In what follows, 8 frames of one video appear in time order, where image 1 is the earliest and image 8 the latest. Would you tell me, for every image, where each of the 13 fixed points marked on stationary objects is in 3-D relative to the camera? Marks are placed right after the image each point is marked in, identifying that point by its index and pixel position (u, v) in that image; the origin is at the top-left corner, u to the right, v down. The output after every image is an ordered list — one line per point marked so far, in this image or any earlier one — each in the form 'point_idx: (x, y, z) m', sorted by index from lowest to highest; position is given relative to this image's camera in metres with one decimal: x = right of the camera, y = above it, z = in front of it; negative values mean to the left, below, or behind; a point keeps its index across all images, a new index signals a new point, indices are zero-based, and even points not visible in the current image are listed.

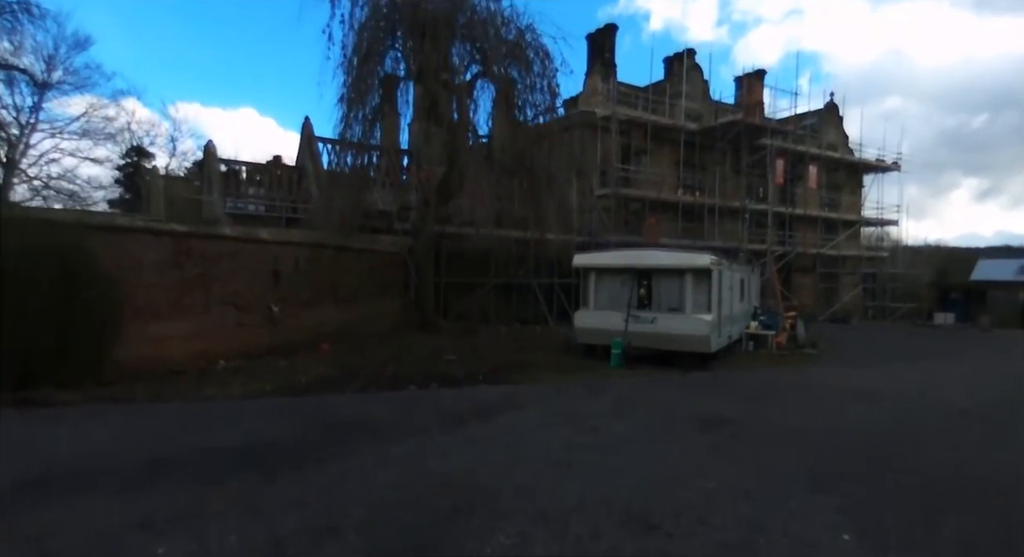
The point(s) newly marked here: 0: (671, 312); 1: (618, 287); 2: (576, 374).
0: (+3.1, -0.7, +10.4) m
1: (+2.2, -0.2, +10.9) m
2: (+1.2, -1.7, +9.5) m
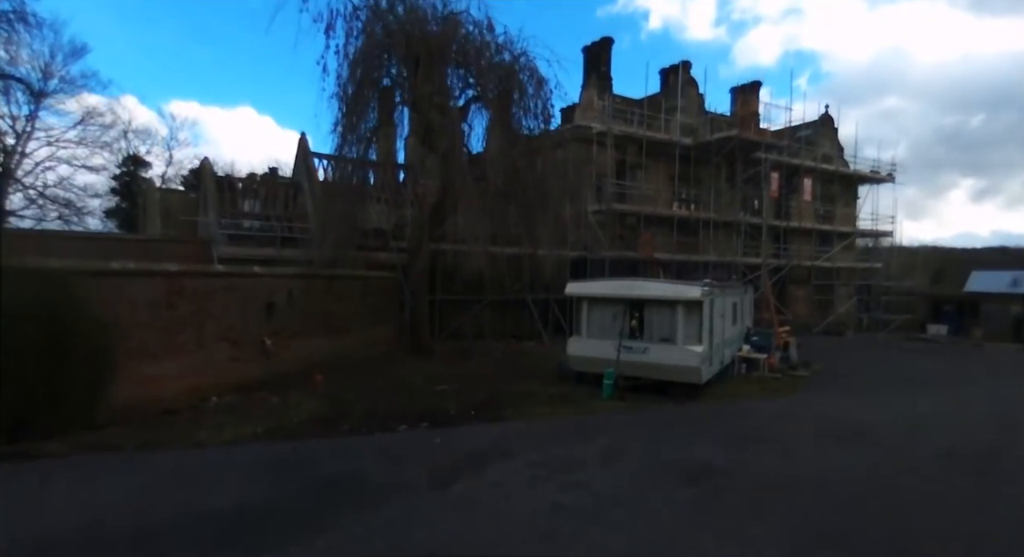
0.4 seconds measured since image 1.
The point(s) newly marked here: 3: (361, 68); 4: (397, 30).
0: (+3.0, -1.3, +10.5) m
1: (+2.1, -0.8, +10.9) m
2: (+1.0, -2.3, +9.6) m
3: (-3.9, +5.2, +13.9) m
4: (-3.0, +6.2, +13.8) m
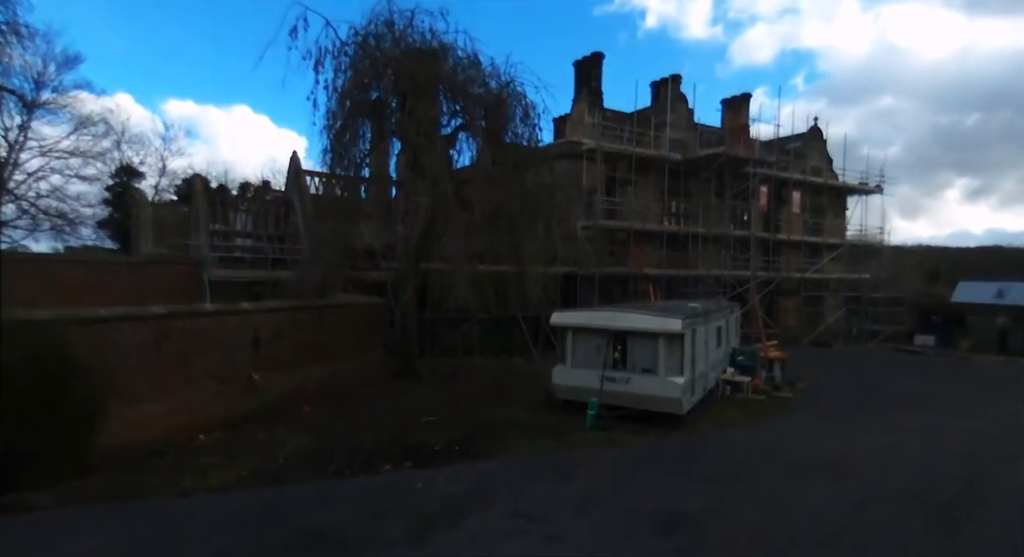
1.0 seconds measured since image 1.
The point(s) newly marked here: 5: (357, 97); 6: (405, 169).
0: (+2.7, -1.9, +10.7) m
1: (+1.8, -1.4, +11.1) m
2: (+0.7, -3.0, +9.8) m
3: (-4.3, +4.6, +14.0) m
4: (-3.3, +5.6, +14.0) m
5: (-4.1, +4.8, +14.0) m
6: (-2.9, +2.8, +14.0) m
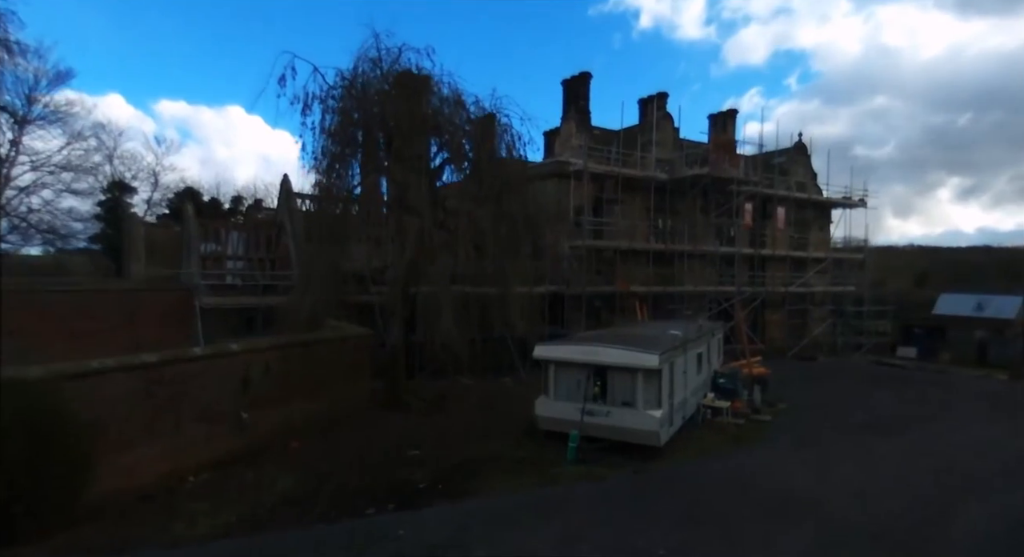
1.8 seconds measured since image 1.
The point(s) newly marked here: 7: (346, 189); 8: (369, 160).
0: (+2.3, -2.7, +11.0) m
1: (+1.4, -2.2, +11.5) m
2: (+0.4, -3.7, +10.1) m
3: (-4.7, +3.8, +14.3) m
4: (-3.7, +4.8, +14.3) m
5: (-4.5, +4.0, +14.3) m
6: (-3.3, +2.0, +14.3) m
7: (-4.6, +2.5, +14.6) m
8: (-3.9, +3.2, +14.6) m
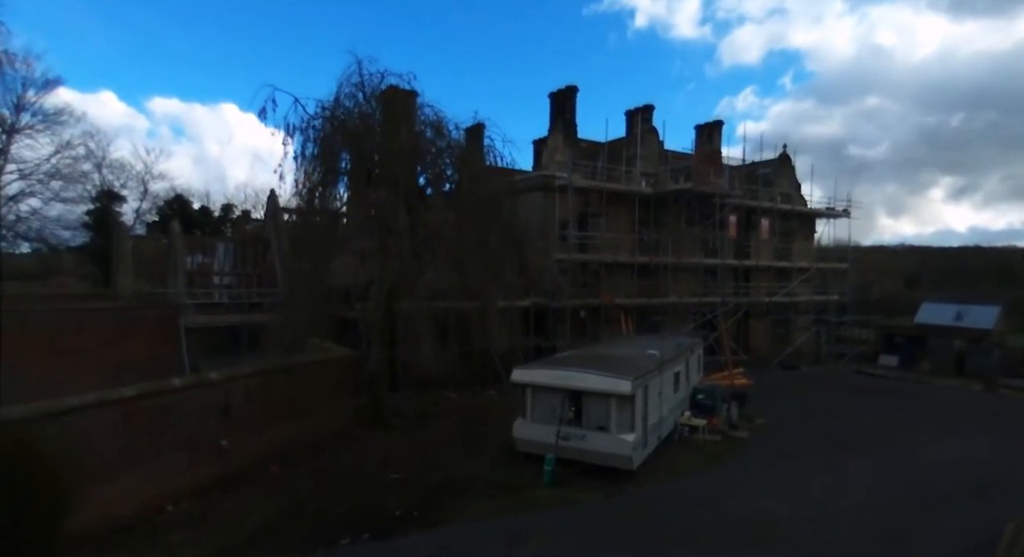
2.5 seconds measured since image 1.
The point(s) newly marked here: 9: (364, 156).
0: (+1.8, -3.3, +11.3) m
1: (+0.9, -2.8, +11.8) m
2: (-0.1, -4.3, +10.4) m
3: (-5.2, +3.2, +14.5) m
4: (-4.2, +4.3, +14.5) m
5: (-5.0, +3.5, +14.5) m
6: (-3.8, +1.5, +14.6) m
7: (-5.1, +1.9, +14.8) m
8: (-4.5, +2.7, +14.8) m
9: (-4.1, +3.4, +14.6) m
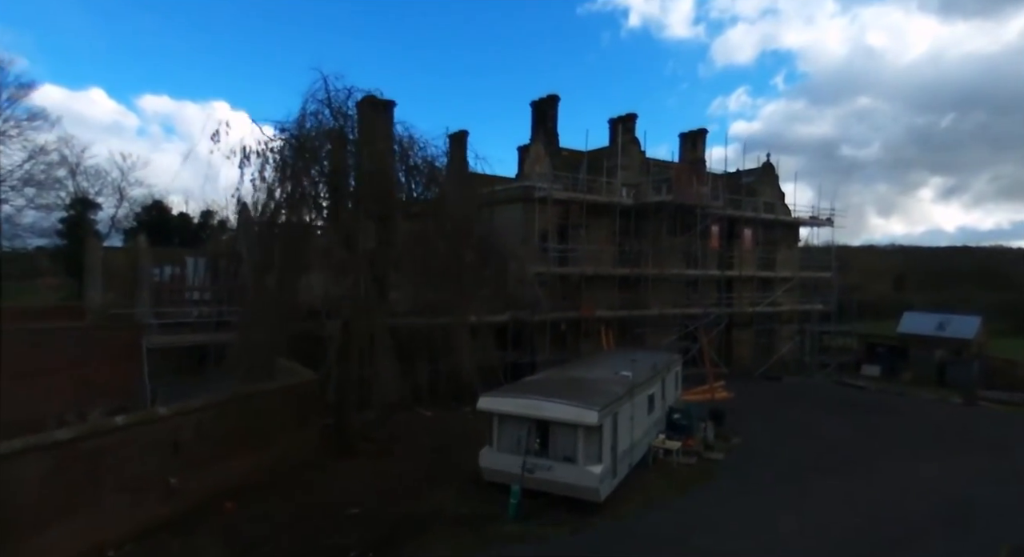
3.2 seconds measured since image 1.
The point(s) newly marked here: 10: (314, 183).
0: (+1.1, -3.8, +11.0) m
1: (+0.1, -3.3, +11.5) m
2: (-0.9, -4.9, +10.1) m
3: (-6.0, +2.7, +14.1) m
4: (-5.0, +3.7, +14.1) m
5: (-5.8, +2.9, +14.1) m
6: (-4.6, +0.9, +14.2) m
7: (-5.9, +1.4, +14.5) m
8: (-5.3, +2.1, +14.4) m
9: (-4.9, +2.9, +14.3) m
10: (-5.4, +2.7, +14.2) m
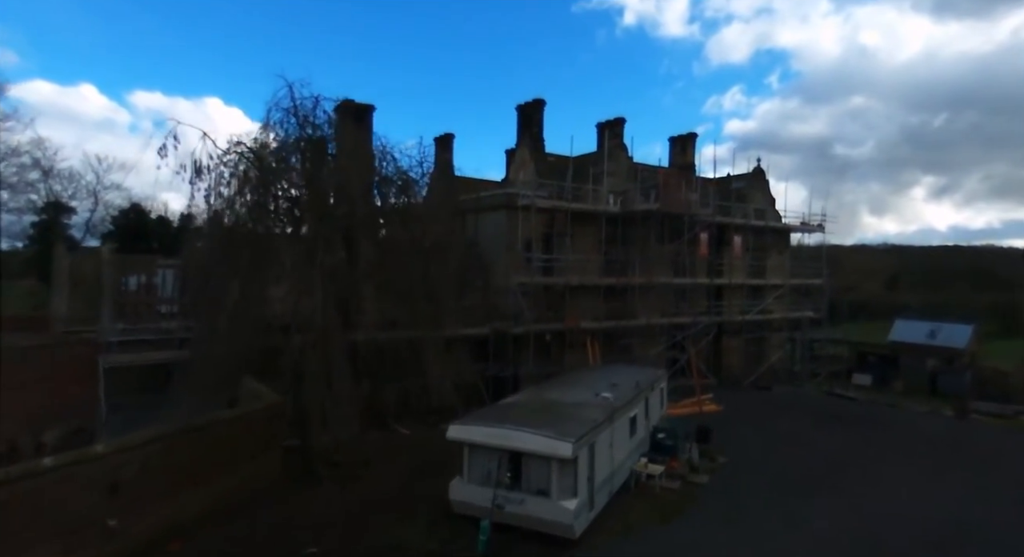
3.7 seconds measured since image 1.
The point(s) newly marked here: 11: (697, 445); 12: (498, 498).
0: (+0.5, -4.3, +10.4) m
1: (-0.5, -3.8, +10.8) m
2: (-1.4, -5.3, +9.4) m
3: (-6.6, +2.2, +13.4) m
4: (-5.6, +3.3, +13.4) m
5: (-6.4, +2.5, +13.4) m
6: (-5.3, +0.5, +13.5) m
7: (-6.5, +0.9, +13.8) m
8: (-5.9, +1.7, +13.7) m
9: (-5.5, +2.4, +13.6) m
10: (-6.1, +2.3, +13.6) m
11: (+5.8, -5.1, +16.5) m
12: (-0.3, -4.4, +10.6) m
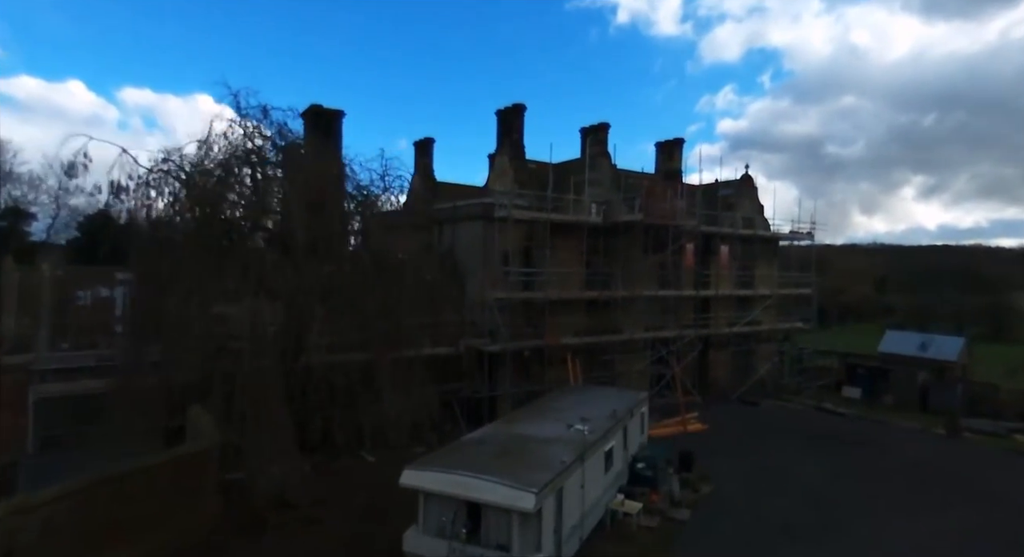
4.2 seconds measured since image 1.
0: (-0.3, -4.9, +9.5) m
1: (-1.2, -4.4, +9.9) m
2: (-2.2, -5.9, +8.5) m
3: (-7.4, +1.6, +12.4) m
4: (-6.4, +2.7, +12.4) m
5: (-7.2, +1.9, +12.3) m
6: (-6.1, -0.1, +12.5) m
7: (-7.3, +0.3, +12.7) m
8: (-6.7, +1.1, +12.7) m
9: (-6.3, +1.8, +12.5) m
10: (-6.9, +1.7, +12.5) m
11: (+4.9, -5.7, +15.6) m
12: (-1.1, -5.0, +9.6) m
